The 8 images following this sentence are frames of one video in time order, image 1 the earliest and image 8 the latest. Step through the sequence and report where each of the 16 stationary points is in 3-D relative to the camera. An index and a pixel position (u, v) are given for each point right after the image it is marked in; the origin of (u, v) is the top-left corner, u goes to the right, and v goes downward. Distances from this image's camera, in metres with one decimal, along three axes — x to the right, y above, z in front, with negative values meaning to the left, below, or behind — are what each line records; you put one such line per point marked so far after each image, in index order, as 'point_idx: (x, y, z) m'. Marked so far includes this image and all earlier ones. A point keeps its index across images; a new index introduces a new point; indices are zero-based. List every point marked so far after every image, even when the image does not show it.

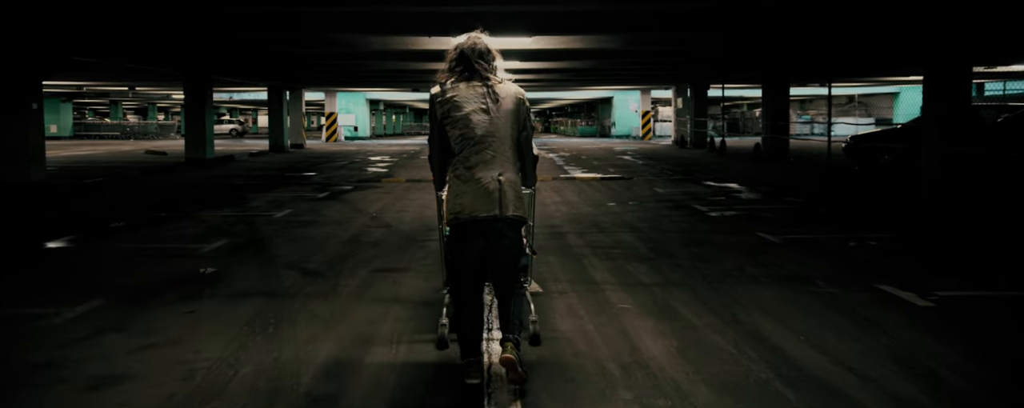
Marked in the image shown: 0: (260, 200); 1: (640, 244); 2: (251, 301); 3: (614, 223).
0: (-4.8, +0.1, +12.6) m
1: (+1.6, -0.5, +8.3) m
2: (-2.3, -0.8, +5.7) m
3: (+1.5, -0.3, +10.0) m
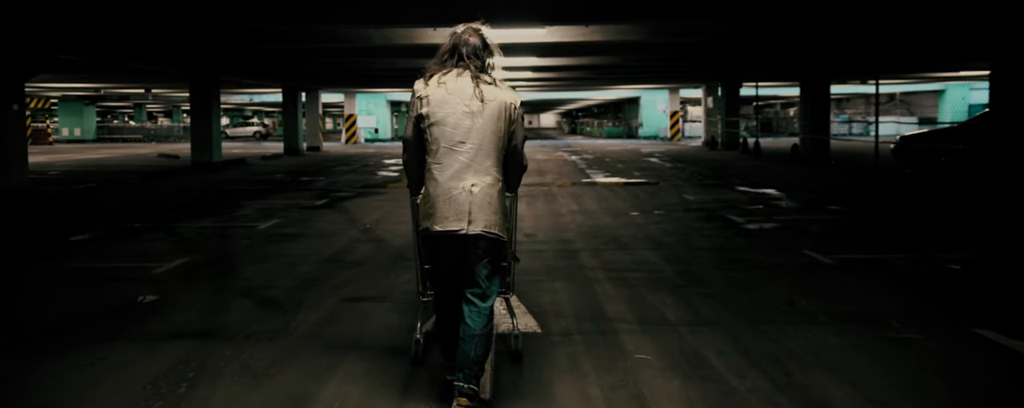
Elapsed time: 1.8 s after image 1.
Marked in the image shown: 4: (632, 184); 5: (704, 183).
0: (-4.6, -0.1, +11.6) m
1: (+1.6, -0.7, +7.0) m
2: (-2.3, -1.0, +4.6) m
3: (+1.6, -0.4, +8.7) m
4: (+2.8, +0.5, +15.6) m
5: (+4.8, +0.5, +16.7) m
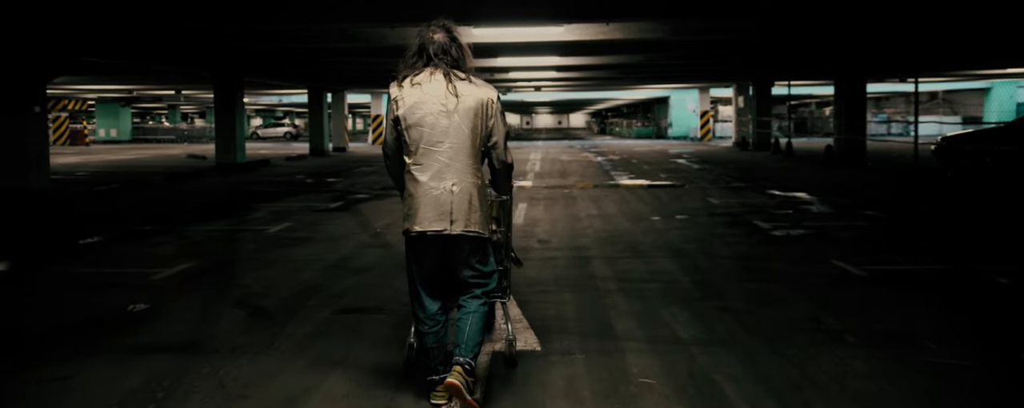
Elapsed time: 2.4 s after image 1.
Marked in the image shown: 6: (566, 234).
0: (-4.3, -0.1, +11.4) m
1: (+1.7, -0.7, +6.6) m
2: (-2.4, -1.0, +4.4) m
3: (+1.7, -0.5, +8.3) m
4: (+3.3, +0.4, +15.1) m
5: (+5.3, +0.4, +16.1) m
6: (+0.7, -0.4, +9.2) m
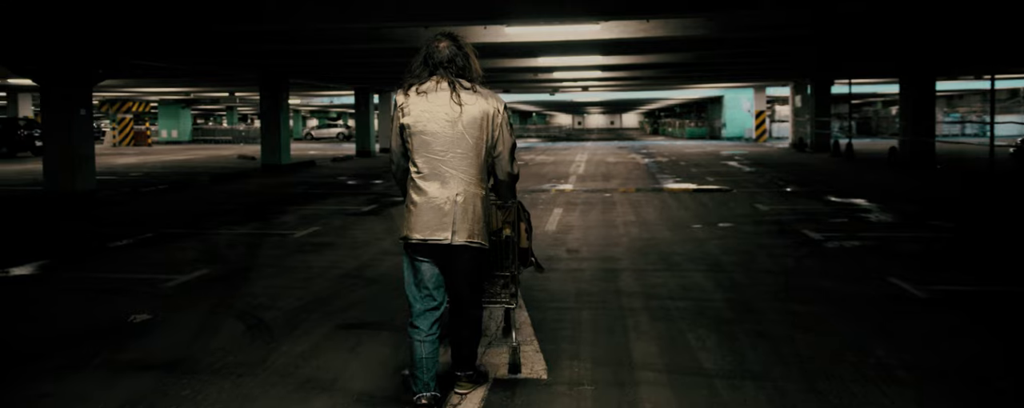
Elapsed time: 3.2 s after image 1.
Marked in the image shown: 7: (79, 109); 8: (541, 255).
0: (-3.7, -0.2, +11.3) m
1: (+1.9, -0.8, +6.0) m
2: (-2.4, -1.1, +4.1) m
3: (+2.0, -0.6, +7.7) m
4: (+4.1, +0.3, +14.4) m
5: (+6.2, +0.3, +15.2) m
6: (+1.1, -0.5, +8.7) m
7: (-9.3, +2.0, +14.3) m
8: (+0.3, -0.6, +8.0) m
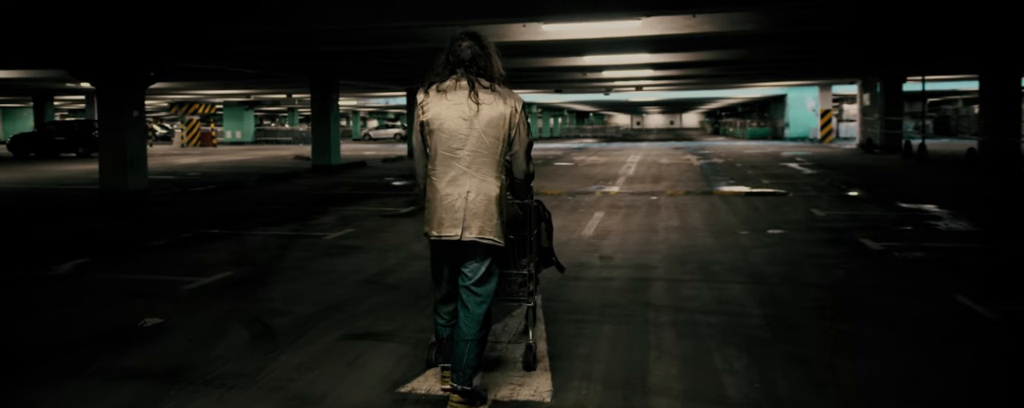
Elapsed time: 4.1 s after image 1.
0: (-3.0, -0.2, +11.3) m
1: (+2.0, -0.9, +5.5) m
2: (-2.4, -1.1, +4.0) m
3: (+2.4, -0.7, +7.2) m
4: (+5.0, +0.2, +13.7) m
5: (+7.2, +0.2, +14.3) m
6: (+1.5, -0.6, +8.2) m
7: (-8.4, +2.1, +14.7) m
8: (+0.7, -0.7, +7.6) m
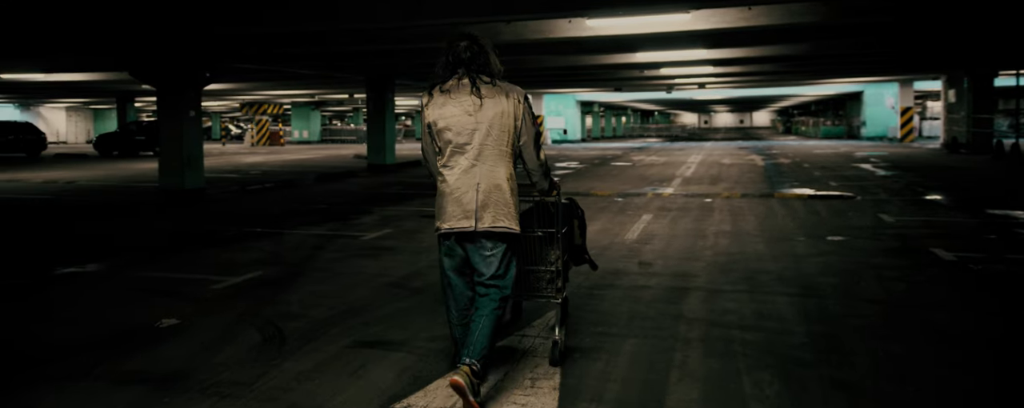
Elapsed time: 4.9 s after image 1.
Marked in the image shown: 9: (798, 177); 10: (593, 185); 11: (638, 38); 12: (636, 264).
0: (-2.3, -0.2, +11.3) m
1: (+2.2, -0.9, +5.0) m
2: (-2.3, -1.1, +3.9) m
3: (+2.7, -0.7, +6.7) m
4: (+5.9, +0.1, +12.9) m
5: (+8.2, +0.1, +13.3) m
6: (+1.9, -0.6, +7.8) m
7: (-7.3, +2.1, +15.2) m
8: (+1.0, -0.7, +7.3) m
9: (+7.7, +0.7, +17.9) m
10: (+2.0, +0.5, +16.3) m
11: (+2.6, +3.4, +13.6) m
12: (+1.4, -0.7, +7.3) m
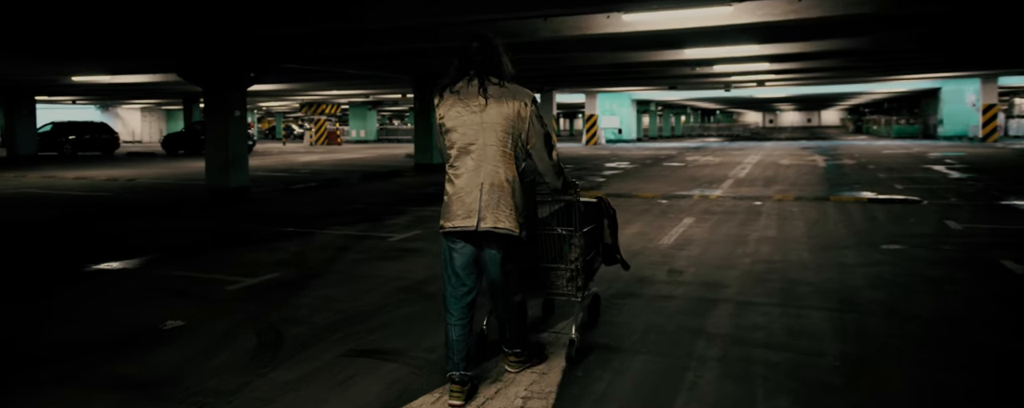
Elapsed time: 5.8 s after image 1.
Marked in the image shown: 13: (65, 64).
0: (-1.7, -0.2, +11.1) m
1: (+2.2, -1.0, +4.6) m
2: (-2.4, -1.1, +3.9) m
3: (+2.8, -0.8, +6.1) m
4: (+6.7, 0.0, +12.0) m
5: (+8.9, 0.0, +12.2) m
6: (+2.2, -0.6, +7.3) m
7: (-6.3, +2.2, +15.5) m
8: (+1.3, -0.7, +6.9) m
9: (+8.8, +0.6, +16.9) m
10: (+3.0, +0.4, +15.8) m
11: (+3.4, +3.3, +13.0) m
12: (+1.6, -0.7, +6.9) m
13: (-12.4, +3.9, +18.5) m
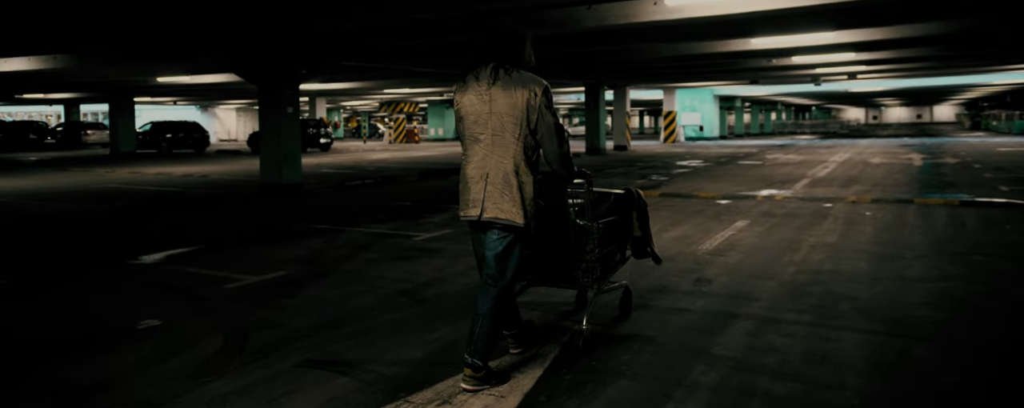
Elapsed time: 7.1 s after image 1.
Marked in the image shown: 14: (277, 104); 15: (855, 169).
0: (-1.1, -0.2, +10.8) m
1: (+1.9, -1.0, +3.8) m
2: (-2.7, -1.1, +3.7) m
3: (+2.8, -0.8, +5.3) m
4: (+7.4, 0.0, +10.6) m
5: (+9.6, -0.1, +10.5) m
6: (+2.3, -0.7, +6.5) m
7: (-5.0, +2.2, +15.7) m
8: (+1.3, -0.7, +6.2) m
9: (+10.2, +0.6, +15.1) m
10: (+4.2, +0.4, +14.8) m
11: (+4.3, +3.3, +12.0) m
12: (+1.7, -0.7, +6.2) m
13: (-10.6, +4.1, +19.5) m
14: (-5.6, +2.4, +15.9) m
15: (+9.1, +0.9, +17.7) m
